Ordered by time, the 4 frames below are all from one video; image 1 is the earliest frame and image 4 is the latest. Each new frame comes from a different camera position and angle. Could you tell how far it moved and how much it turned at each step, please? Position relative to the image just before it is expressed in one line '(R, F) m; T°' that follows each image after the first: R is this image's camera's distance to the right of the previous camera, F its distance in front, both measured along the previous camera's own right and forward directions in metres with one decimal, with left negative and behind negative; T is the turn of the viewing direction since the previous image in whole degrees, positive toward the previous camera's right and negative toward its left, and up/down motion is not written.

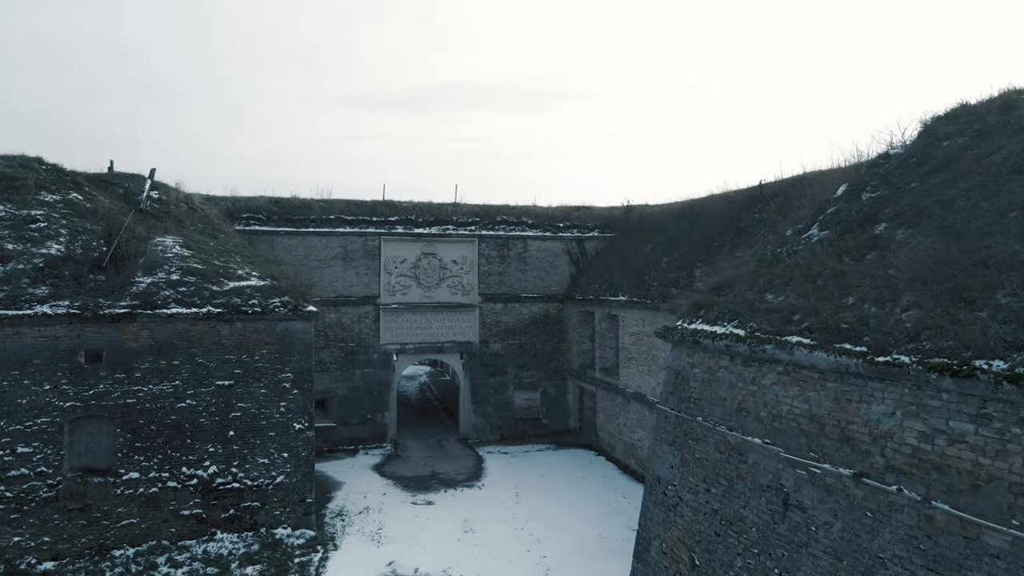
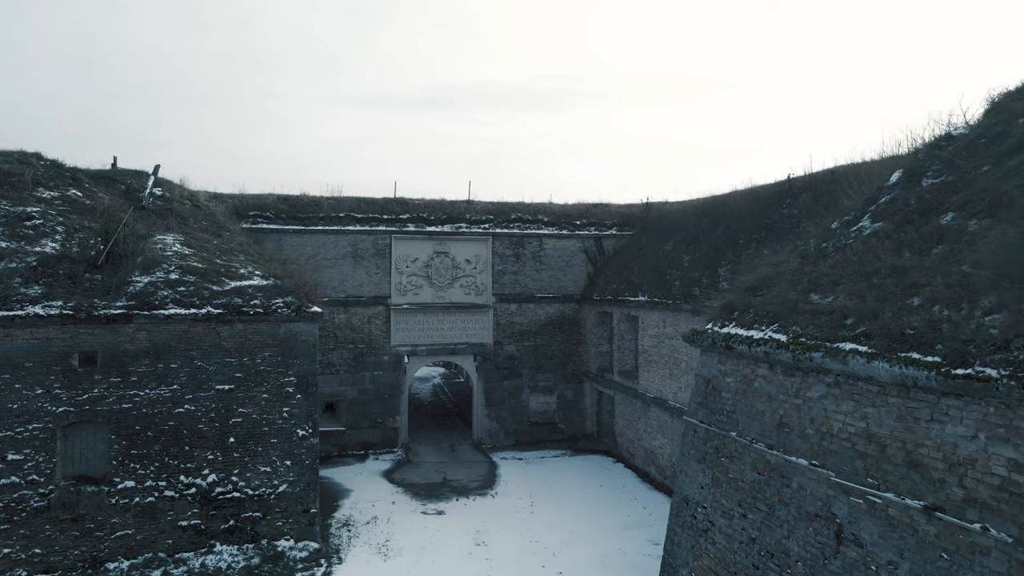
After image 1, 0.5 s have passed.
(0.0, +0.6) m; -1°
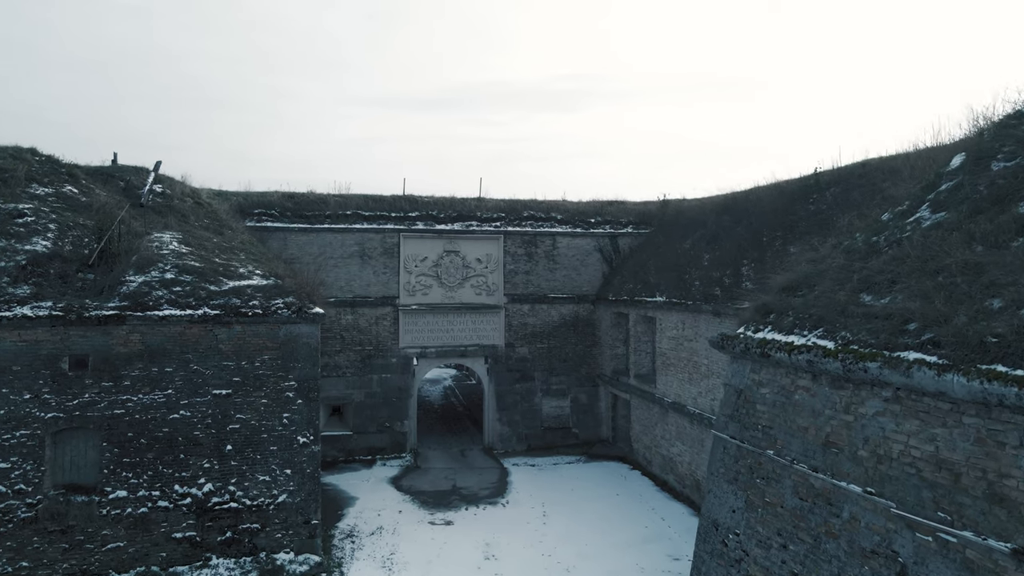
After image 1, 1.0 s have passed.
(0.0, +0.6) m; -1°
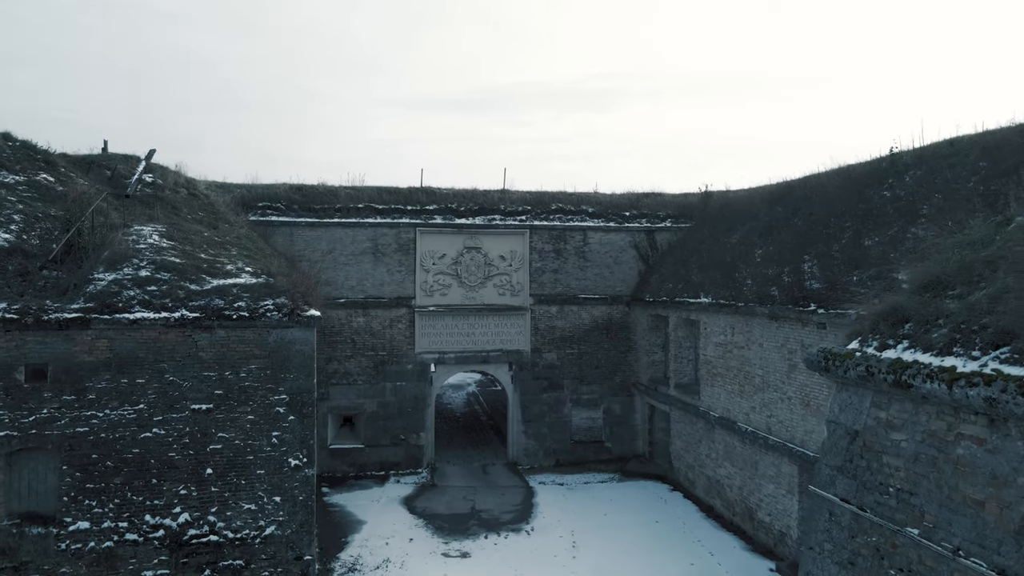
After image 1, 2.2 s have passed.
(+0.1, +1.6) m; -2°
